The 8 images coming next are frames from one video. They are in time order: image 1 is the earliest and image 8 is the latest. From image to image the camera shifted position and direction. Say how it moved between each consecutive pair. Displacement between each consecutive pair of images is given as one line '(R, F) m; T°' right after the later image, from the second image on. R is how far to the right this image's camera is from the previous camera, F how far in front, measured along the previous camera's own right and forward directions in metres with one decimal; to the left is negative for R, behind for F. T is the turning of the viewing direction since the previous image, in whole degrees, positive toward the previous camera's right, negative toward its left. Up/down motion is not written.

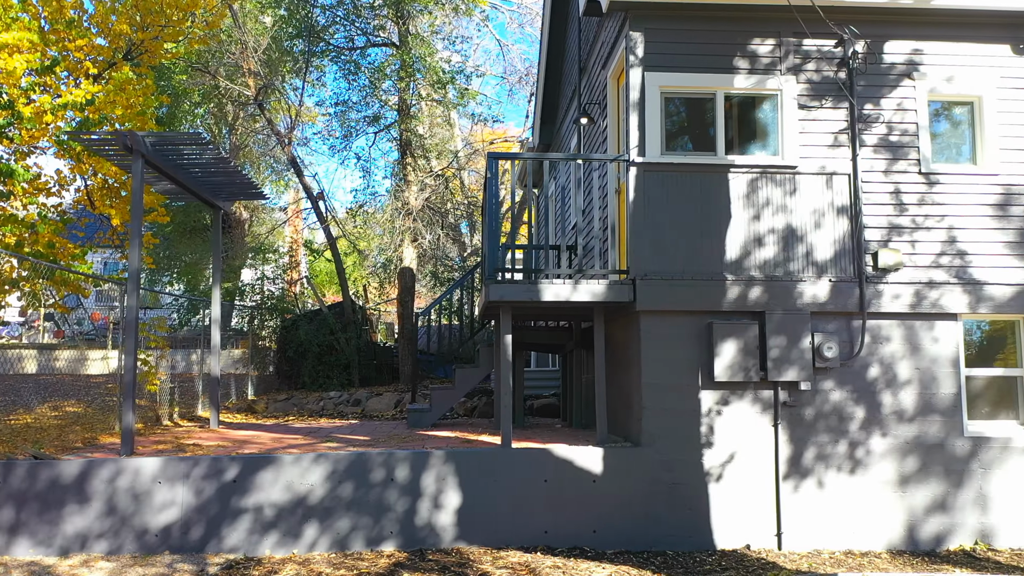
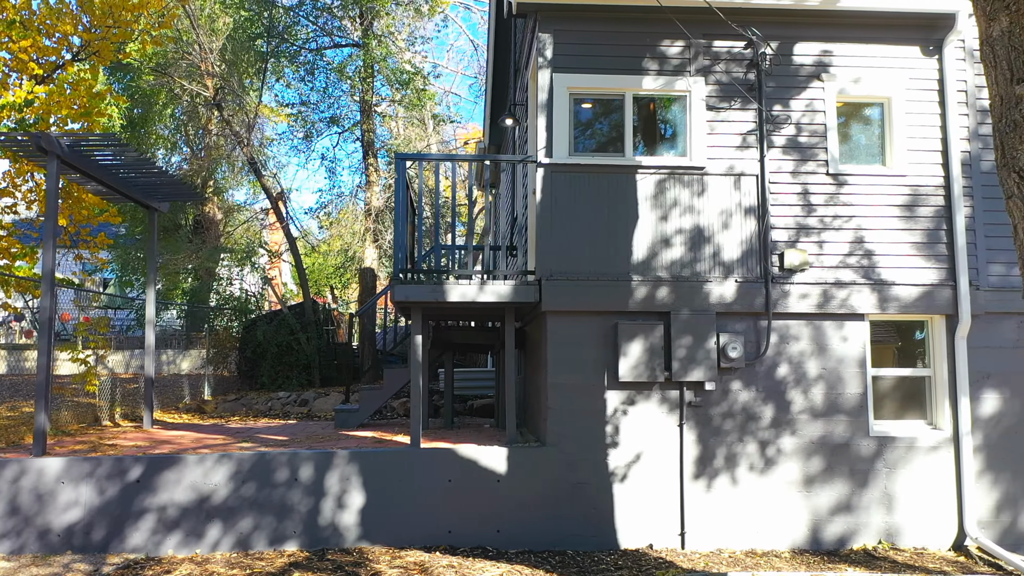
(+0.7, 0.0) m; 0°
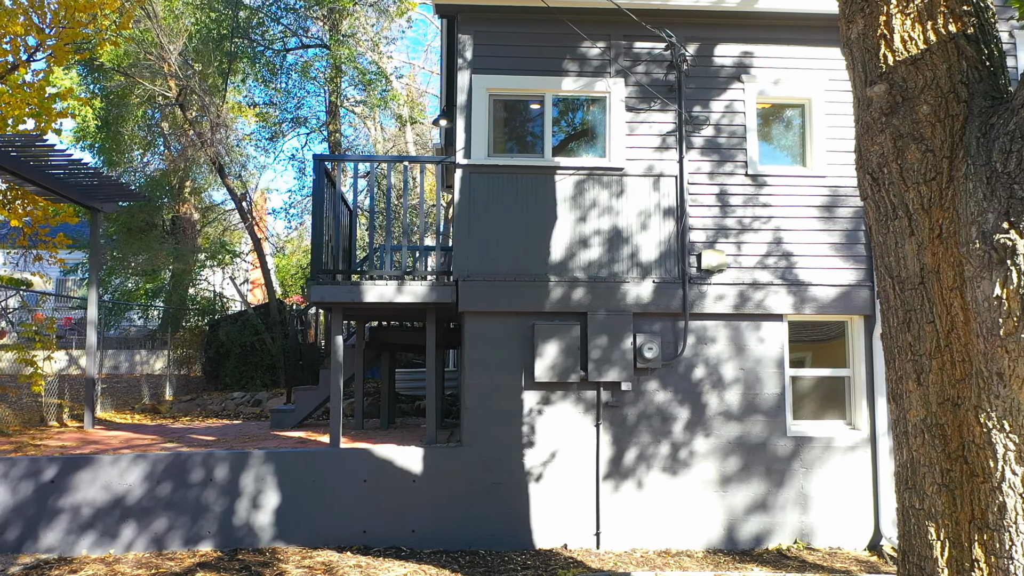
(+0.7, 0.0) m; 0°
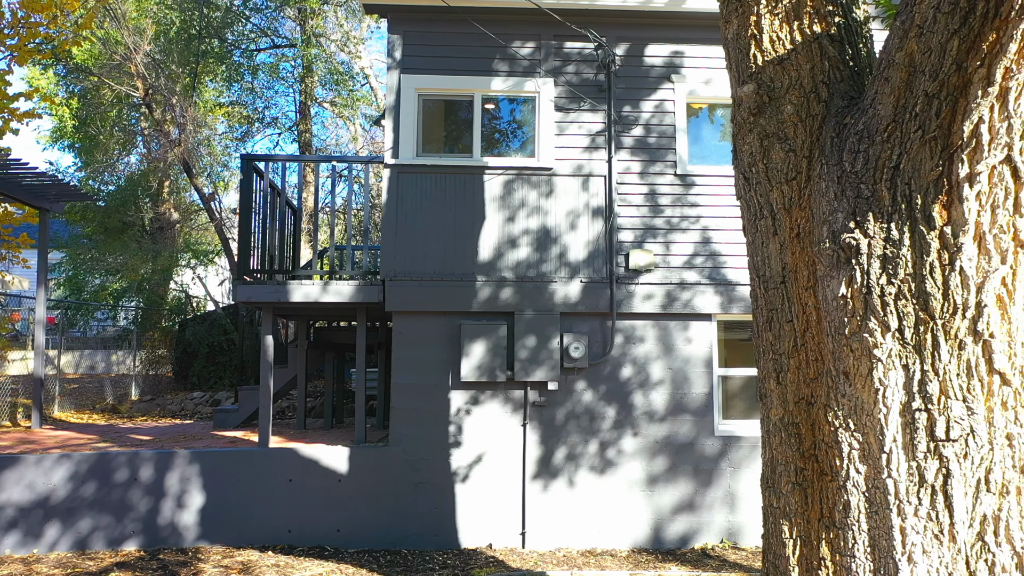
(+0.6, 0.0) m; 0°
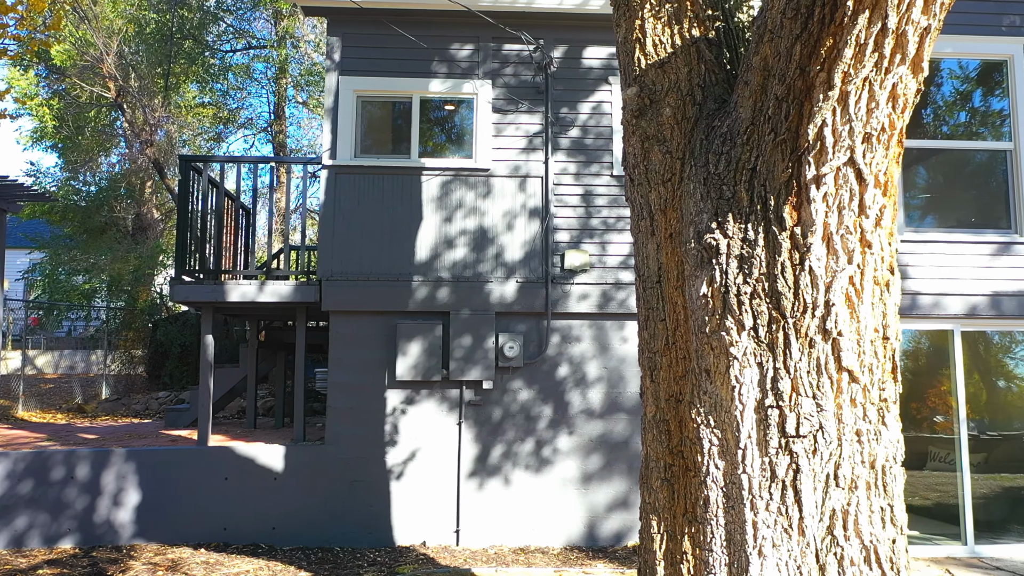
(+0.5, -0.1) m; 0°
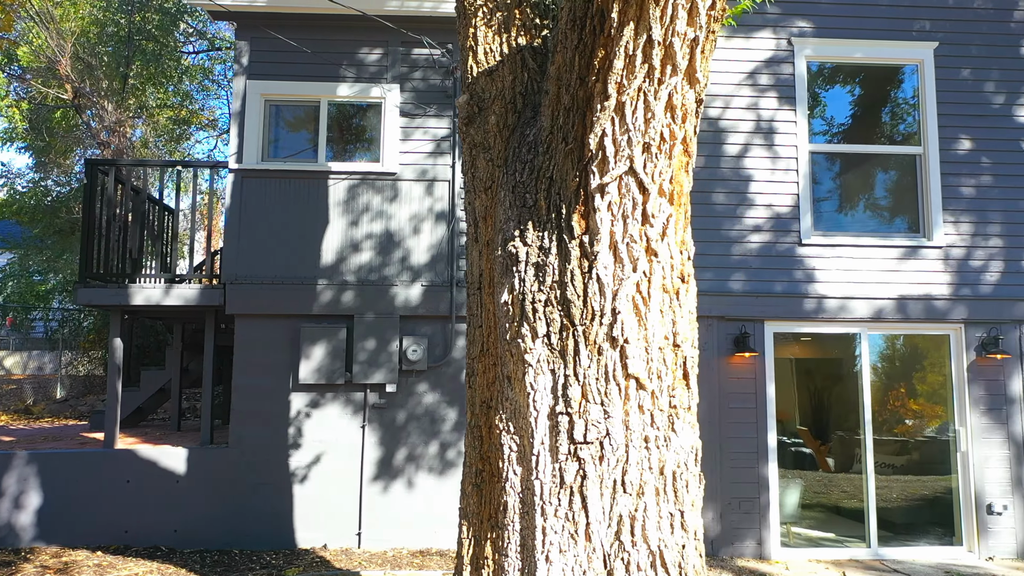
(+0.8, 0.0) m; 0°
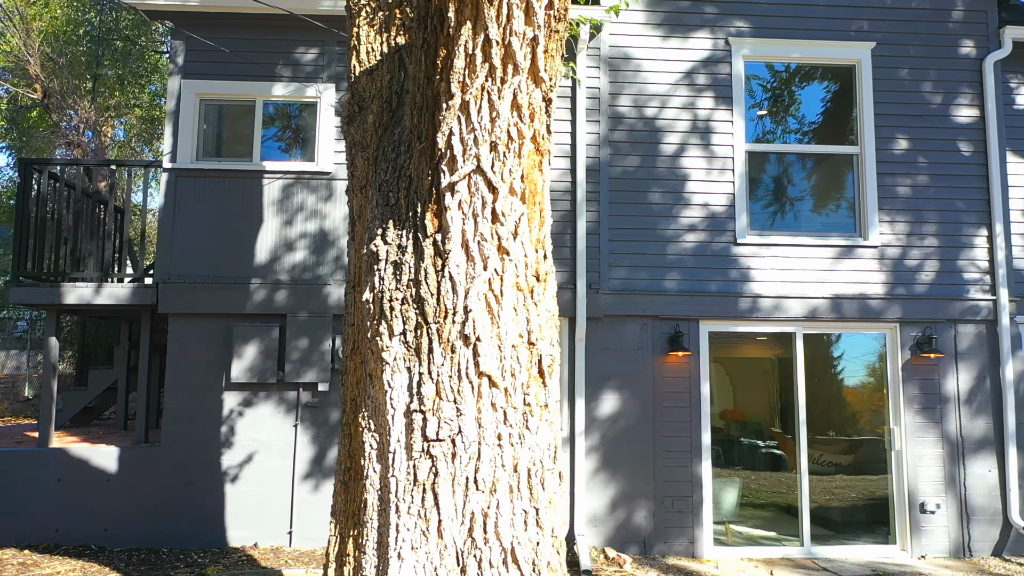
(+0.5, 0.0) m; 0°
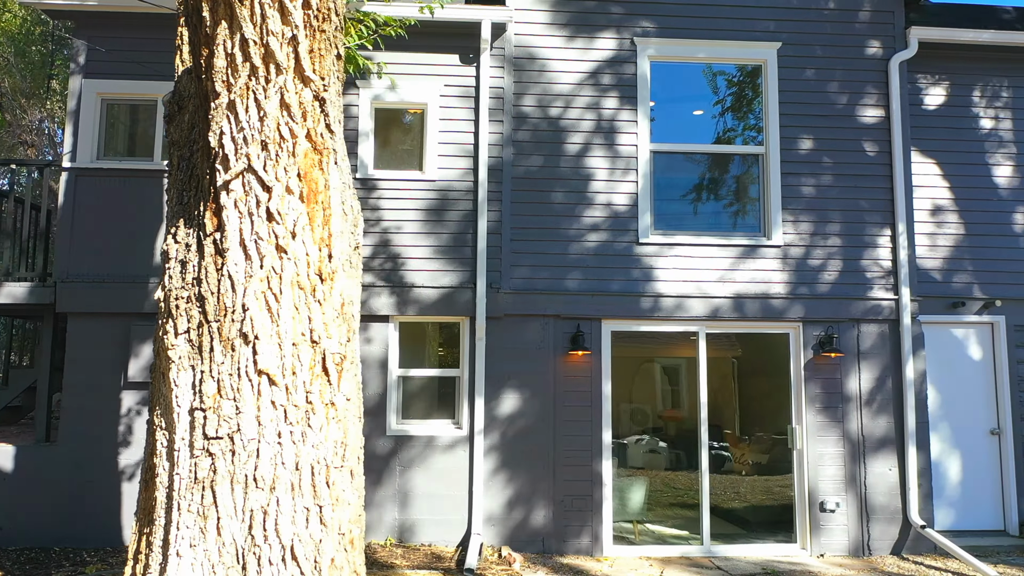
(+0.8, 0.0) m; 0°
